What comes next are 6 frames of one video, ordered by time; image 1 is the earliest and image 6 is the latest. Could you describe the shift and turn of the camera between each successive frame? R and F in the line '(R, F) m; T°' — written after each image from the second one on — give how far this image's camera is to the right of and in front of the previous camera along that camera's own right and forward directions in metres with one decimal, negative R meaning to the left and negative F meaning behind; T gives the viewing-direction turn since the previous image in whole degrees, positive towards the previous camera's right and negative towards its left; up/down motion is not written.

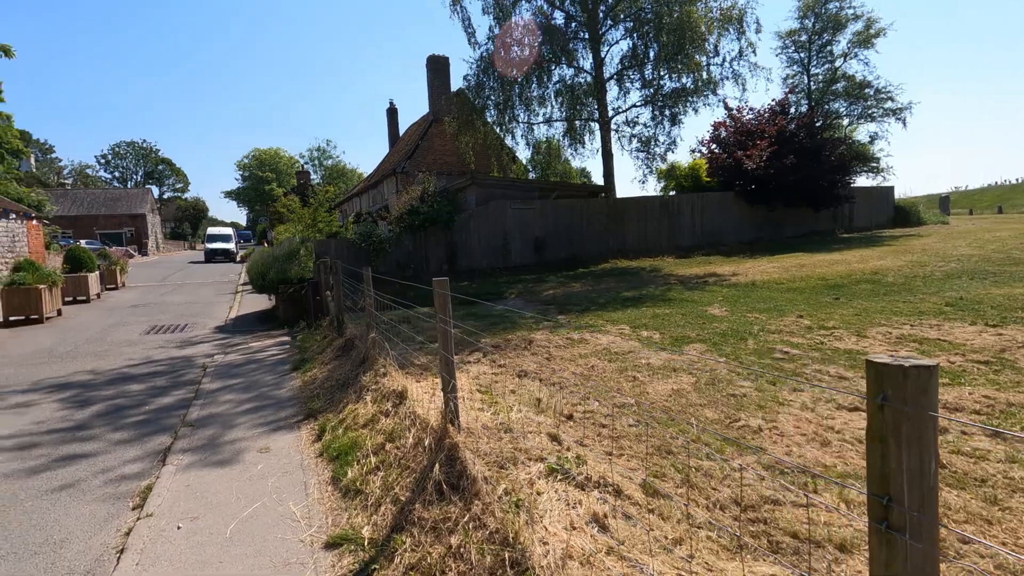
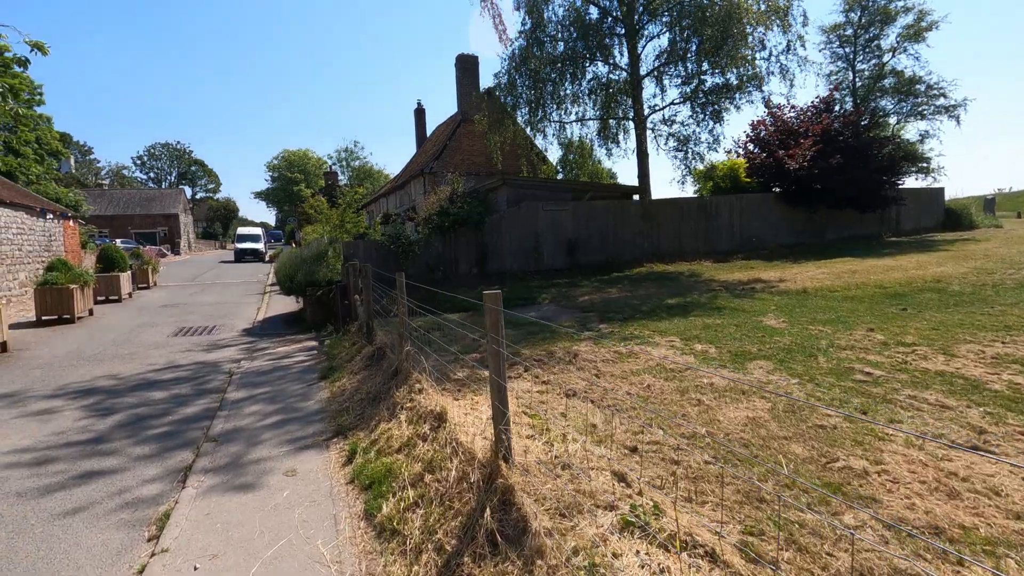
(-0.2, +0.5) m; -2°
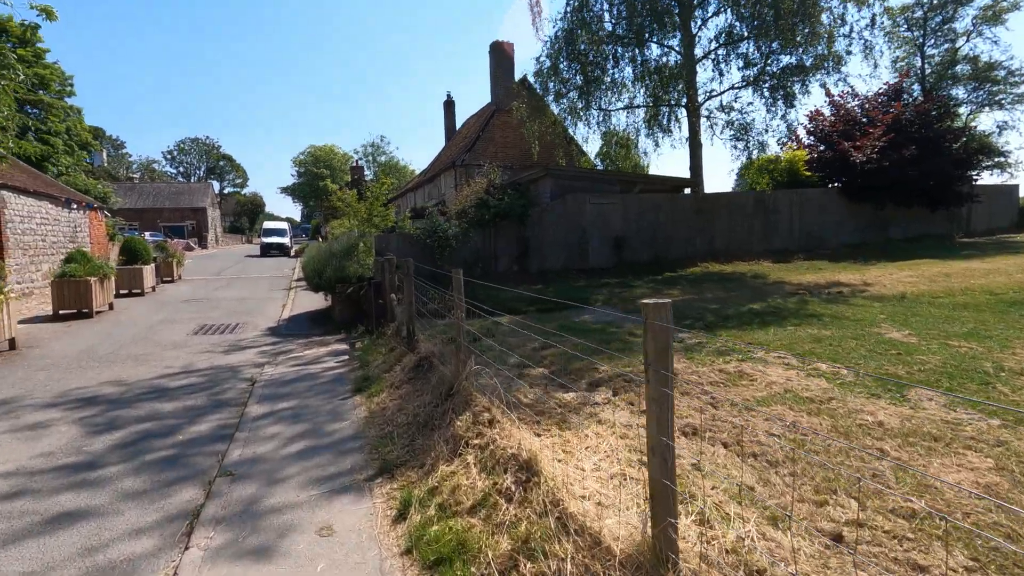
(-0.6, +1.2) m; -2°
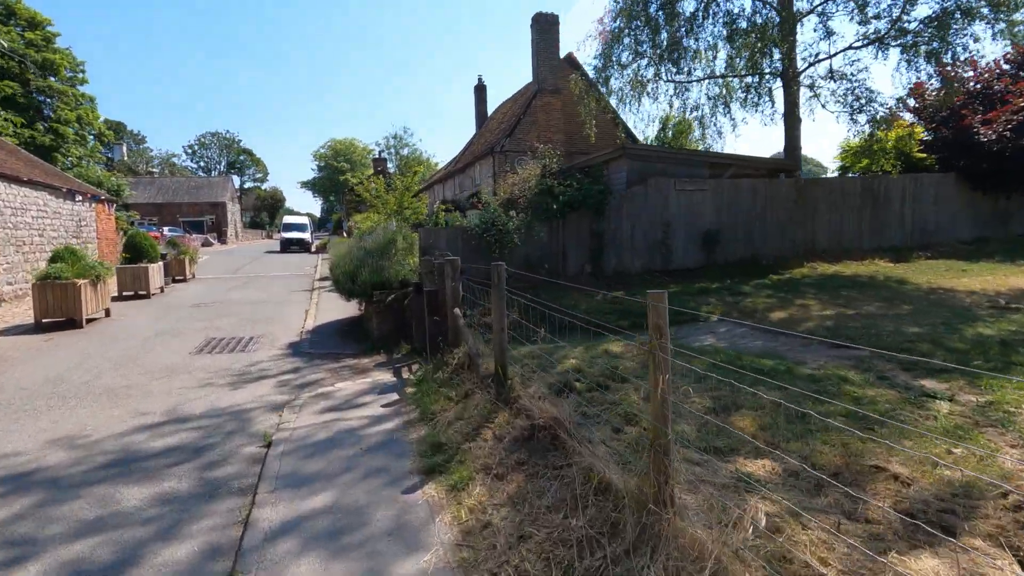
(-1.1, +2.5) m; -2°
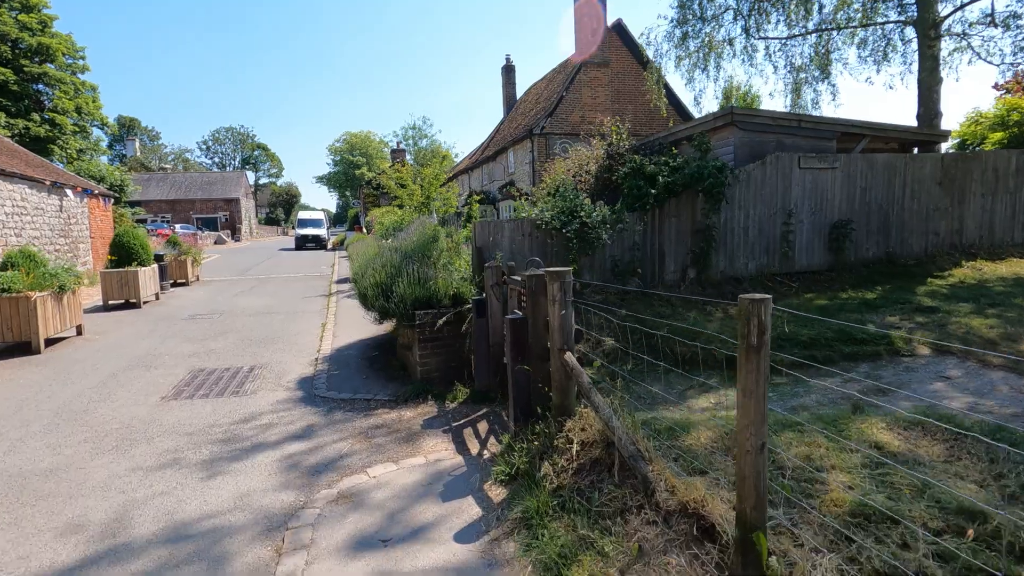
(-1.0, +2.6) m; -2°
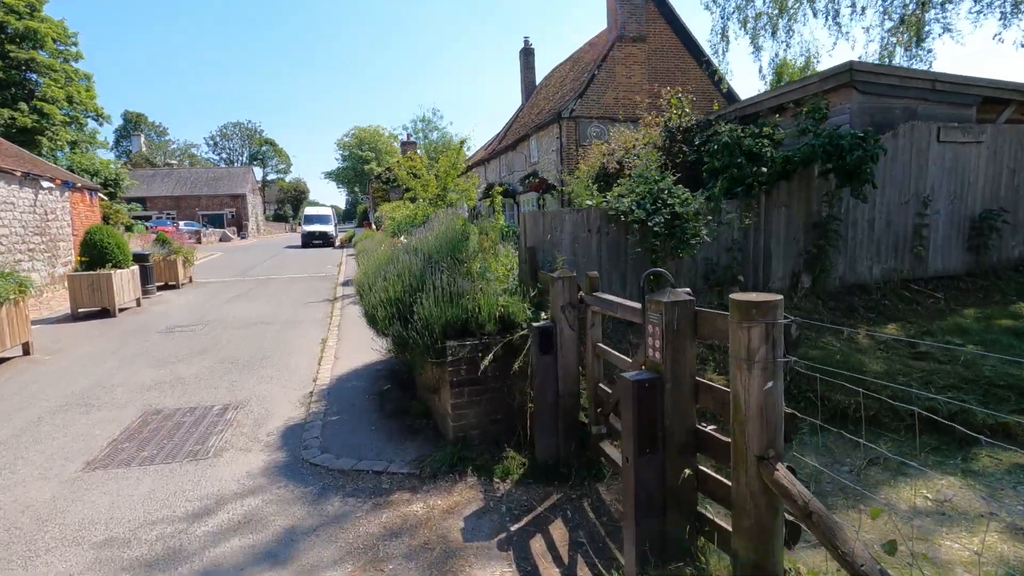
(-0.5, +2.0) m; -1°
